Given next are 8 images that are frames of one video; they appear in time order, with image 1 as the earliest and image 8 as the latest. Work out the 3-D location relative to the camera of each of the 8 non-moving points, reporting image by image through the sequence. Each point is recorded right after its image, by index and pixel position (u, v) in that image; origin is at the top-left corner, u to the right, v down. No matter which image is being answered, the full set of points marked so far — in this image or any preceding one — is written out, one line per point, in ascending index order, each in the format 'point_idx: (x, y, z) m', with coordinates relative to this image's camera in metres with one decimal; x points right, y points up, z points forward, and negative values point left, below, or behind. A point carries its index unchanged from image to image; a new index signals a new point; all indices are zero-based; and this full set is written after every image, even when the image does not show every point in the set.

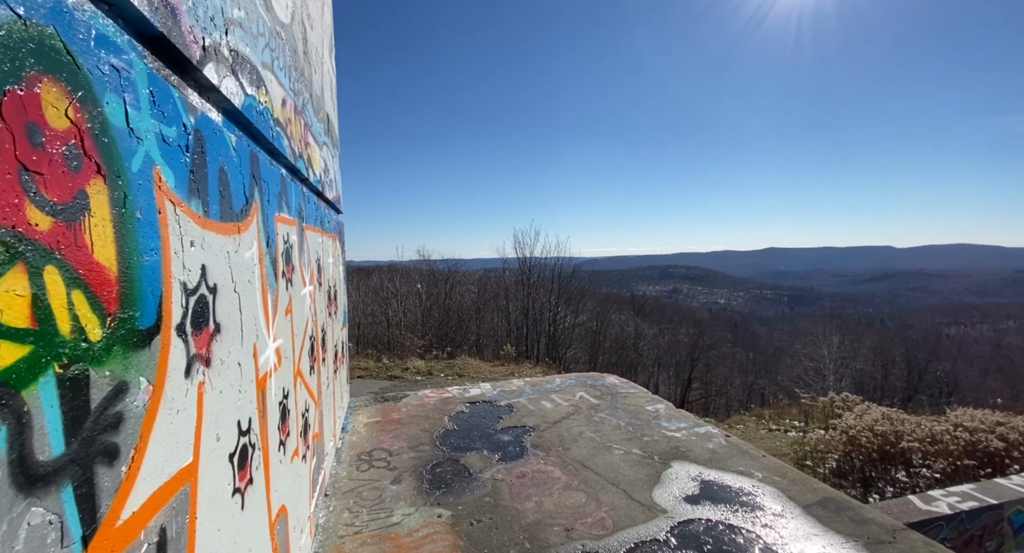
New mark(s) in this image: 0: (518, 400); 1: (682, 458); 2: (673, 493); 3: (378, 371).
0: (+0.1, -0.9, +3.5) m
1: (+1.0, -1.0, +2.6) m
2: (+0.8, -1.0, +2.2) m
3: (-2.0, -1.5, +7.1) m
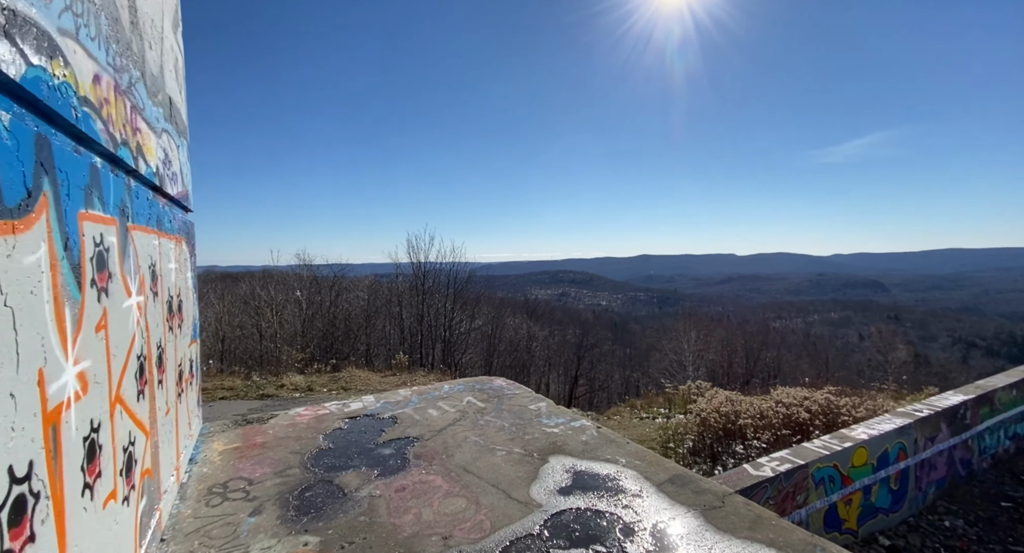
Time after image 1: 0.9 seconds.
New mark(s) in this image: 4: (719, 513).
0: (-0.8, -1.0, +3.4) m
1: (+0.3, -1.0, +2.7) m
2: (+0.2, -1.1, +2.3) m
3: (-3.7, -1.6, +6.4) m
4: (+0.9, -1.1, +2.1) m
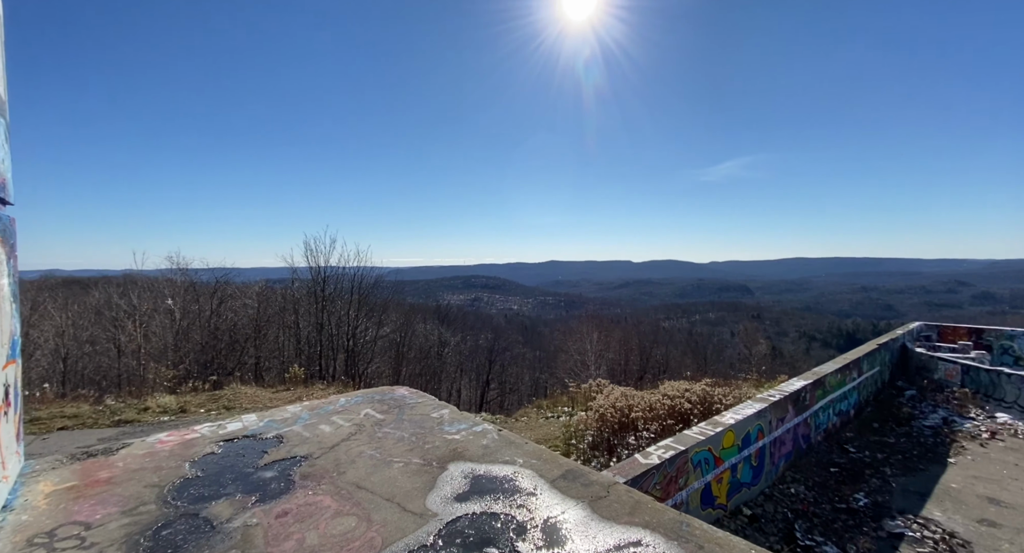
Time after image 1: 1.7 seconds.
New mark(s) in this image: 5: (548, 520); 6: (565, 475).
0: (-1.5, -1.0, +3.1) m
1: (-0.3, -1.1, +2.7) m
2: (-0.3, -1.1, +2.3) m
3: (-5.0, -1.7, +5.5) m
4: (+0.5, -1.1, +2.3) m
5: (+0.2, -1.1, +2.1) m
6: (+0.3, -1.1, +2.6) m
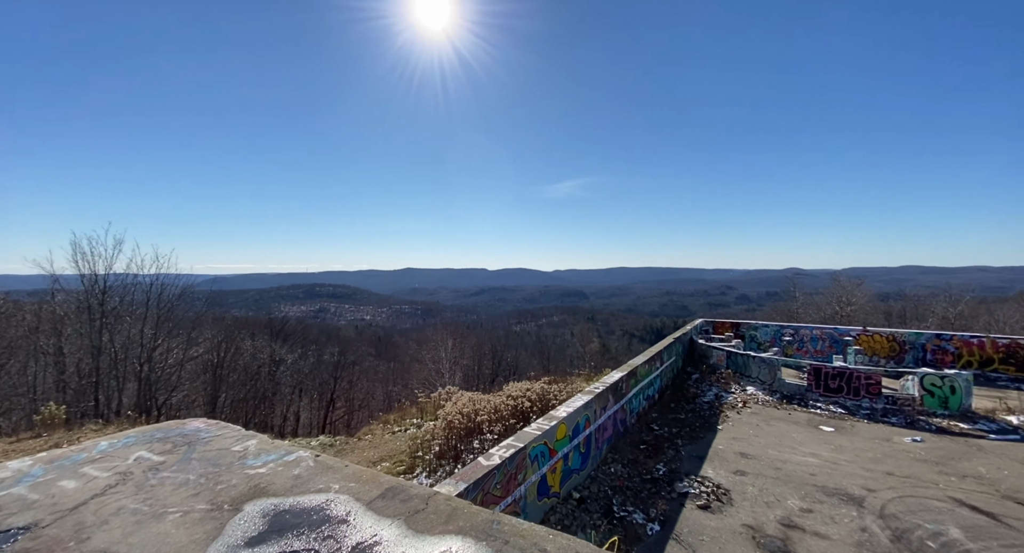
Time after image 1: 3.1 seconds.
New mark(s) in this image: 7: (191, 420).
0: (-2.6, -1.1, +2.4) m
1: (-1.3, -1.1, +2.4) m
2: (-1.2, -1.1, +2.0) m
3: (-6.6, -1.8, +3.4) m
4: (-0.4, -1.2, +2.3) m
5: (-0.7, -1.2, +2.0) m
6: (-0.7, -1.2, +2.5) m
7: (-2.9, -1.3, +4.0) m
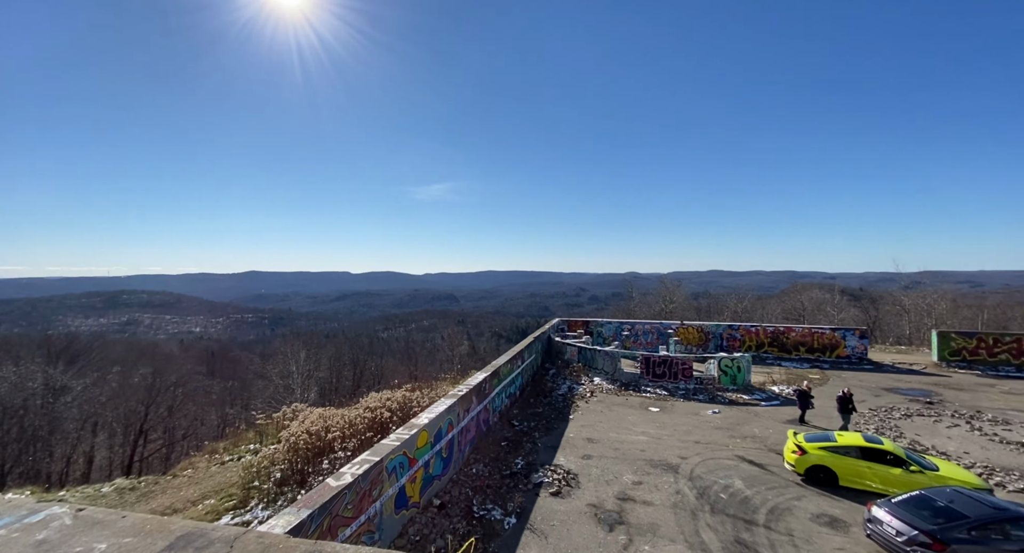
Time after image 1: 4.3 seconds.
0: (-2.8, -1.1, +1.5) m
1: (-1.6, -1.2, +1.9) m
2: (-1.4, -1.2, +1.6) m
3: (-6.9, -1.9, +1.3) m
4: (-0.7, -1.2, +2.1) m
5: (-0.9, -1.2, +1.8) m
6: (-1.0, -1.2, +2.2) m
7: (-3.6, -1.3, +3.0) m
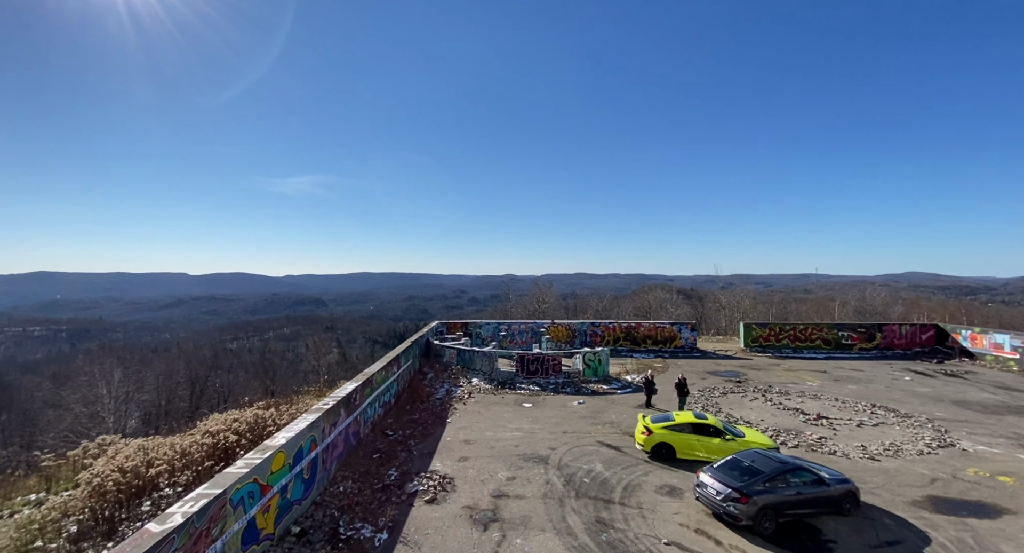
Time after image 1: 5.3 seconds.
0: (-2.4, -1.4, -0.9) m
1: (-1.3, -1.4, -0.2) m
2: (-1.0, -1.4, -0.5) m
3: (-6.3, -2.1, -2.3) m
4: (-0.5, -1.4, +0.1) m
5: (-0.5, -1.4, -0.2) m
6: (-0.8, -1.4, +0.2) m
7: (-3.5, -1.5, +0.3) m
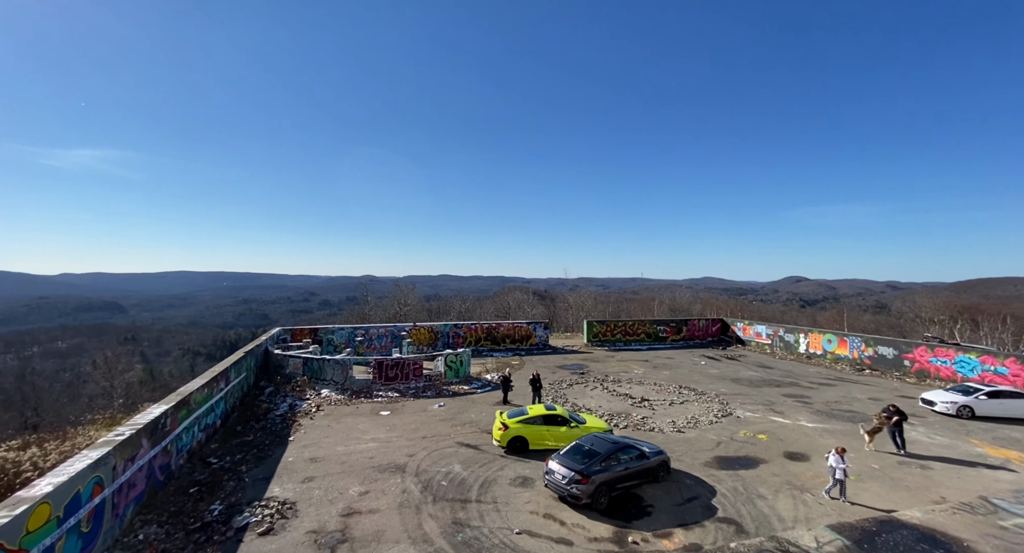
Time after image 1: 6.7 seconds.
0: (-2.1, -1.8, -3.6) m
1: (-1.2, -1.9, -2.6) m
2: (-0.9, -1.9, -2.7) m
3: (-5.4, -2.4, -6.0) m
4: (-0.6, -2.0, -2.0) m
5: (-0.5, -2.0, -2.3) m
6: (-0.9, -1.9, -2.0) m
7: (-3.5, -2.0, -2.7) m
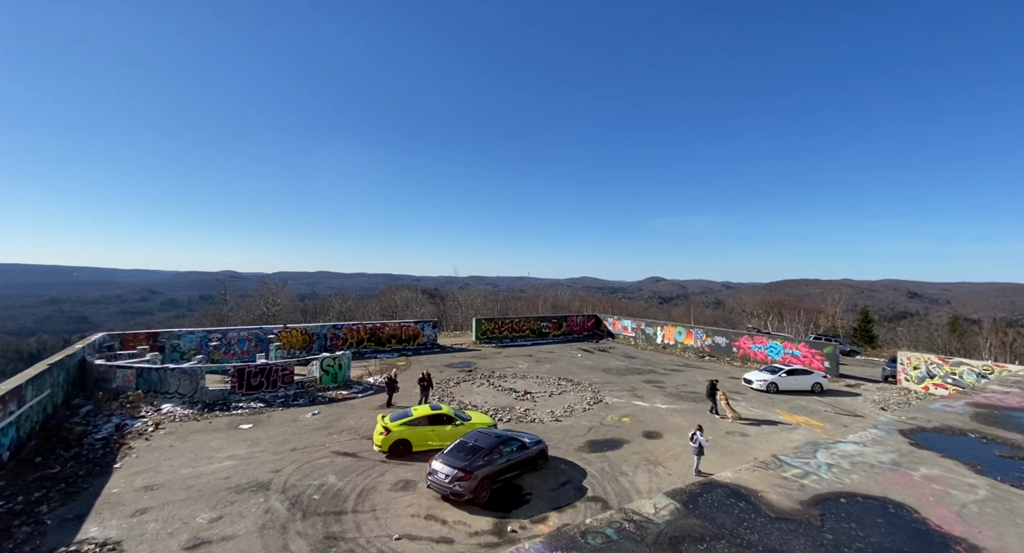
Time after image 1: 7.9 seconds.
0: (-1.4, -2.1, -5.5) m
1: (-0.8, -2.2, -4.3) m
2: (-0.4, -2.2, -4.4) m
3: (-4.1, -2.7, -8.6) m
4: (-0.3, -2.3, -3.6) m
5: (-0.2, -2.3, -3.9) m
6: (-0.6, -2.3, -3.7) m
7: (-3.0, -2.2, -5.0) m
